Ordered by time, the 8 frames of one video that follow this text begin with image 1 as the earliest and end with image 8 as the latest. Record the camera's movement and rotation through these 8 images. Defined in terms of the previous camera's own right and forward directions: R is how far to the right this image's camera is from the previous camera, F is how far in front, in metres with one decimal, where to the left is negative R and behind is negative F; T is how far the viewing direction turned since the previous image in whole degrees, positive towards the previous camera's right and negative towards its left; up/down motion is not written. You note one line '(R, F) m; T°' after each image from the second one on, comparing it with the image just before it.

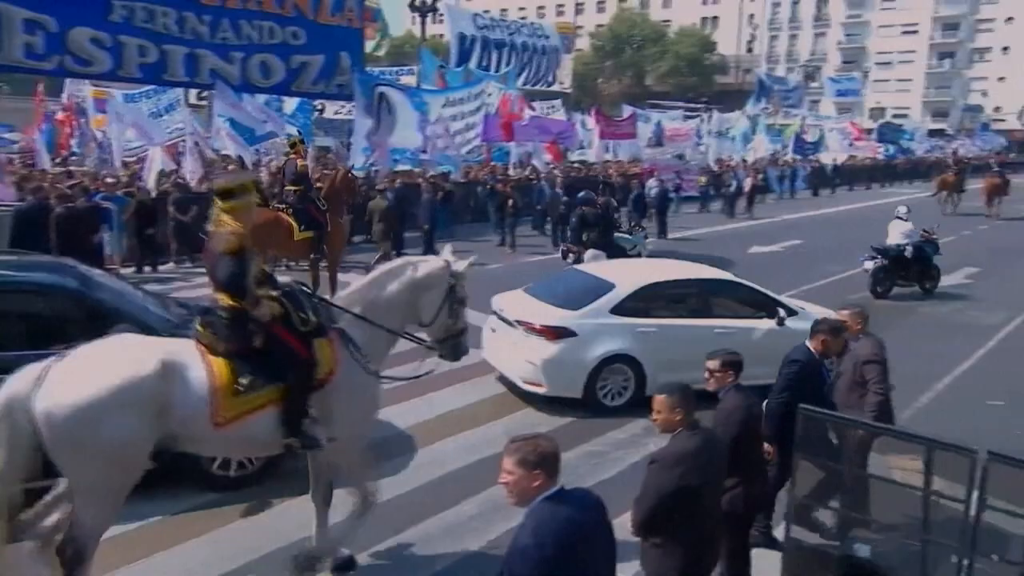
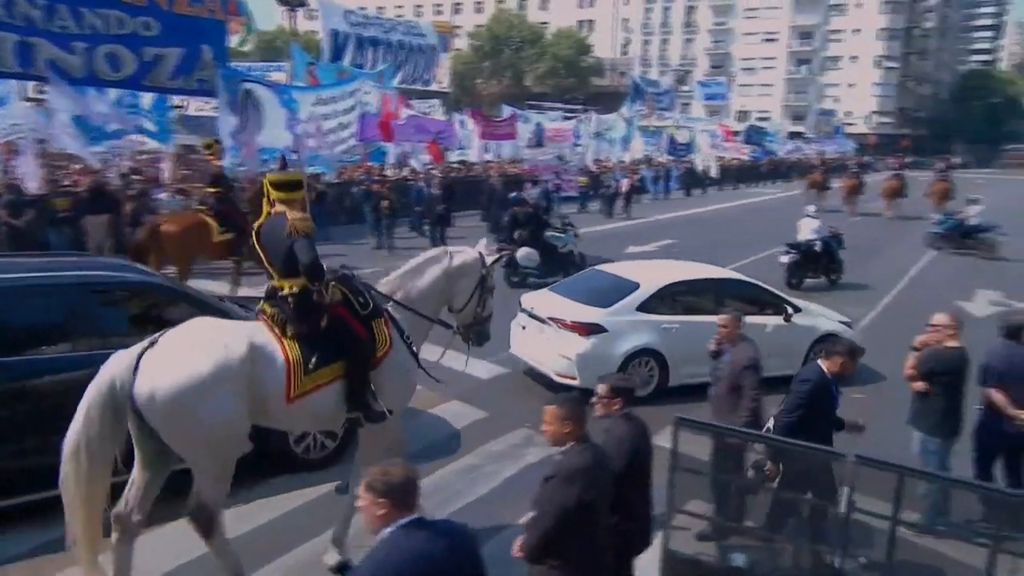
(-0.4, +0.7) m; +10°
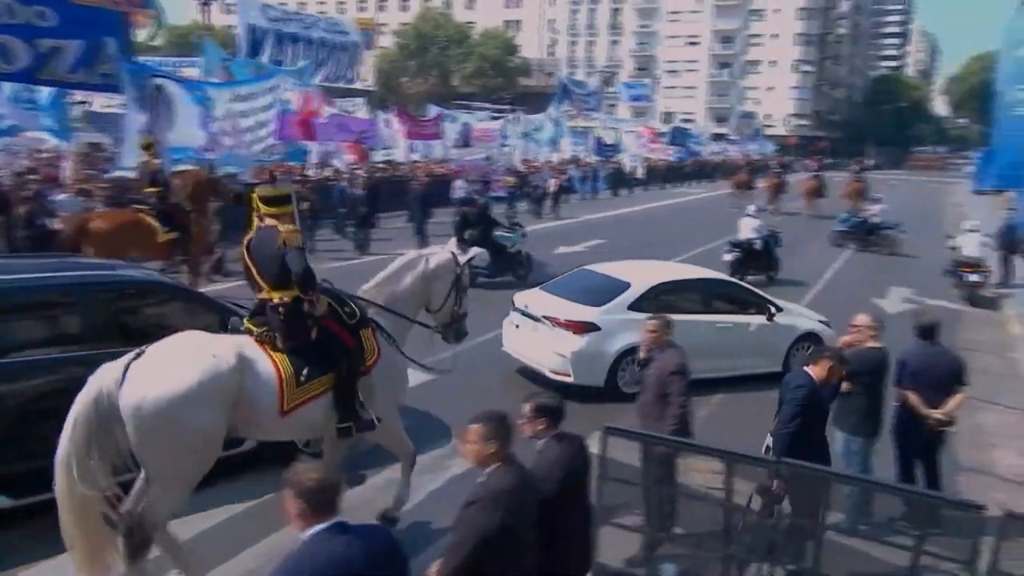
(+0.1, +0.3) m; +5°
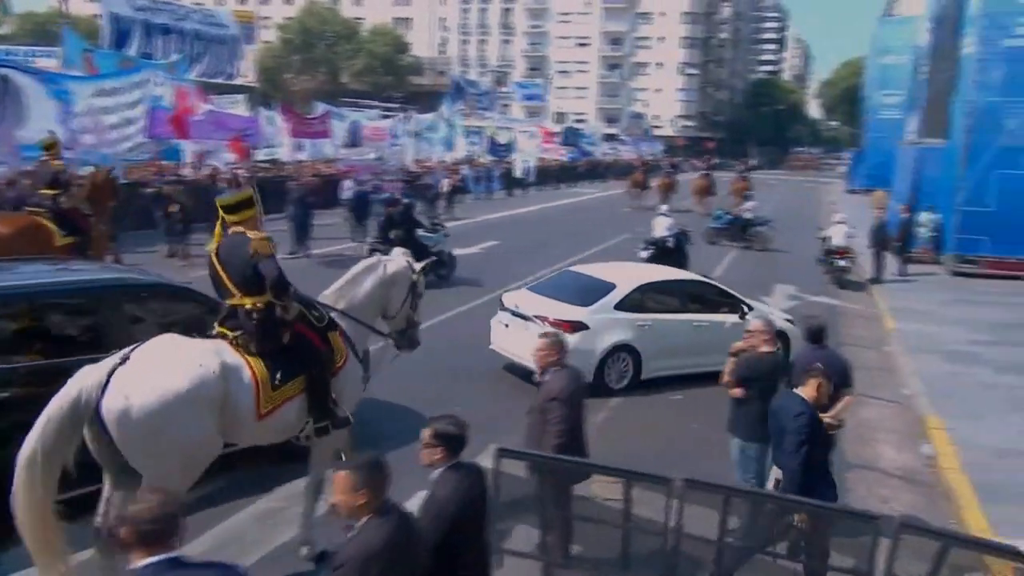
(+0.1, +0.4) m; +8°
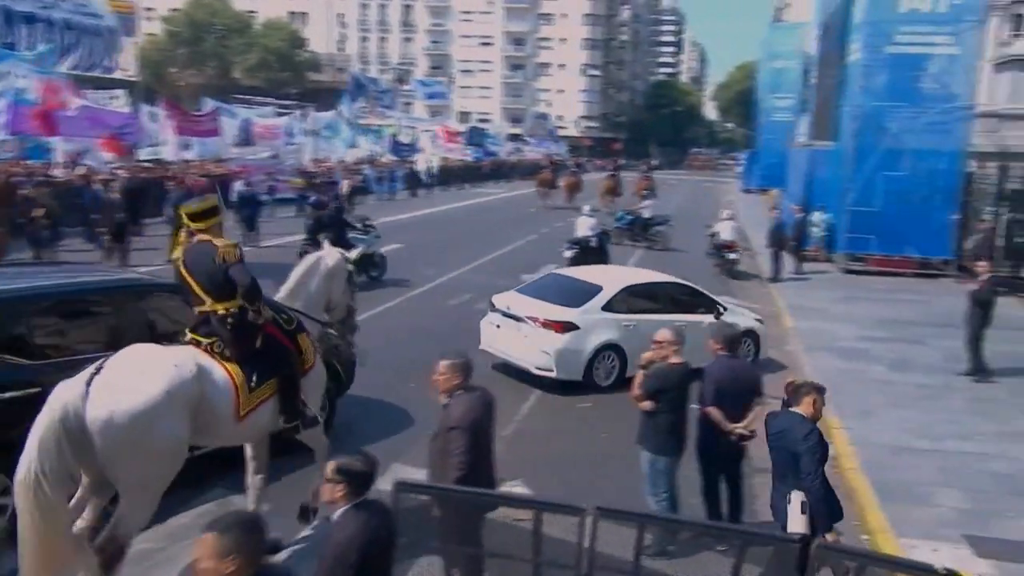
(+0.1, +0.5) m; +7°
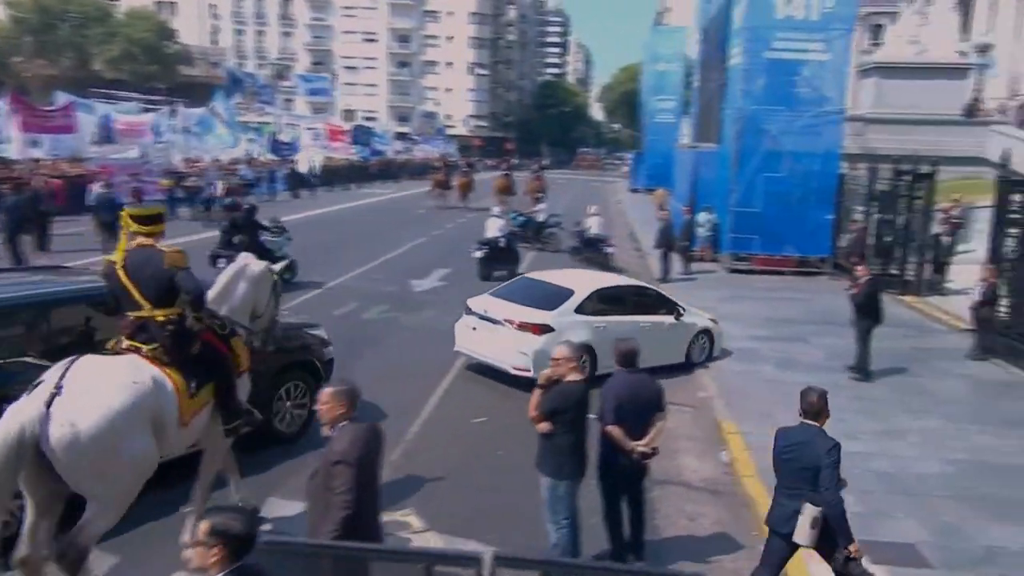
(+0.1, +0.6) m; +8°
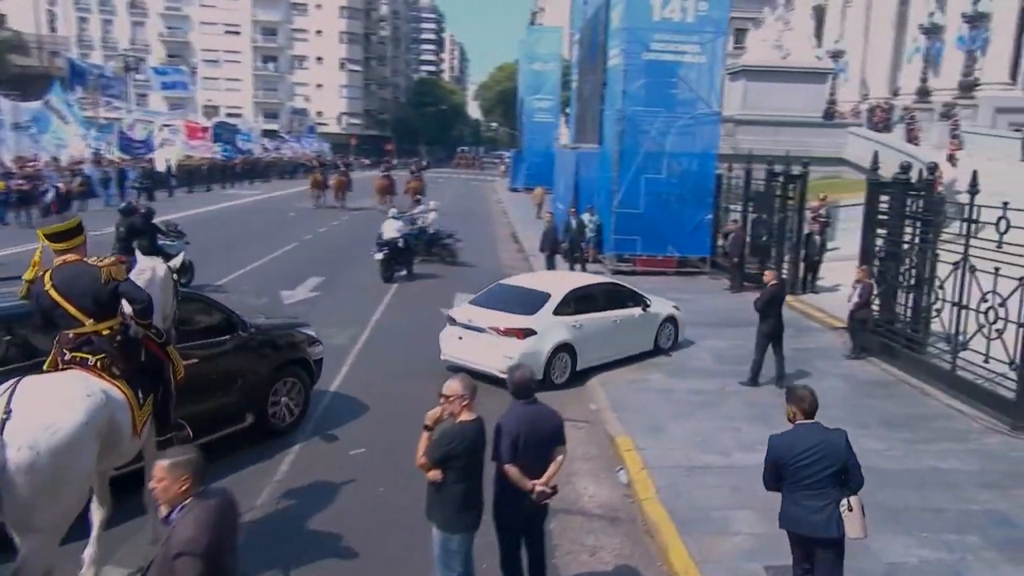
(0.0, +0.8) m; +9°
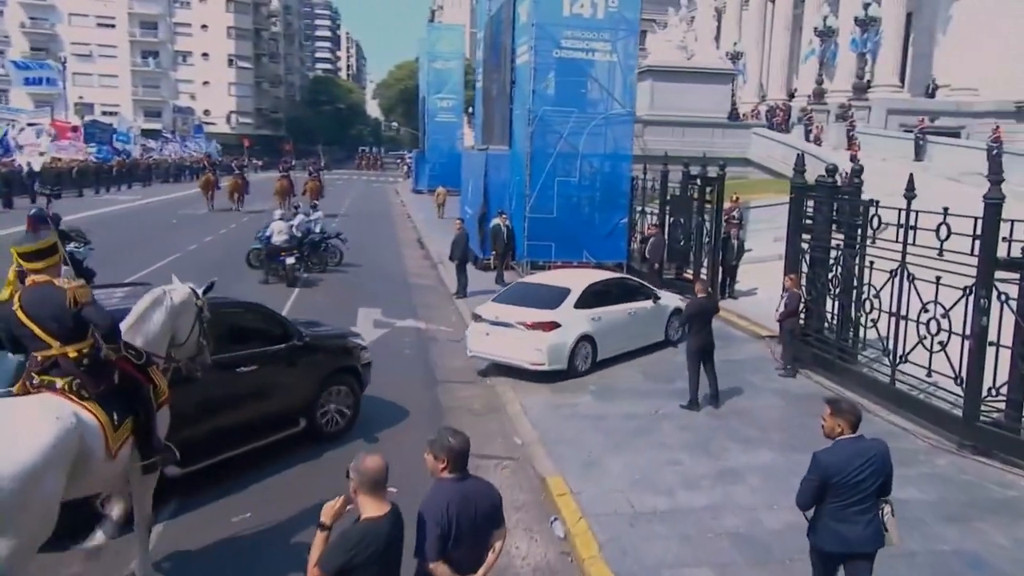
(-0.1, +1.4) m; +7°
